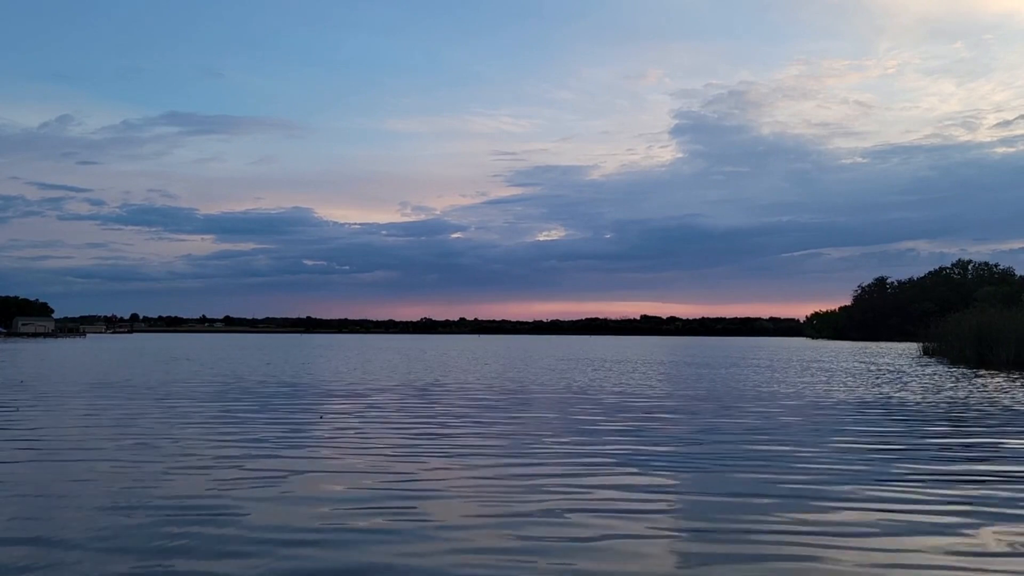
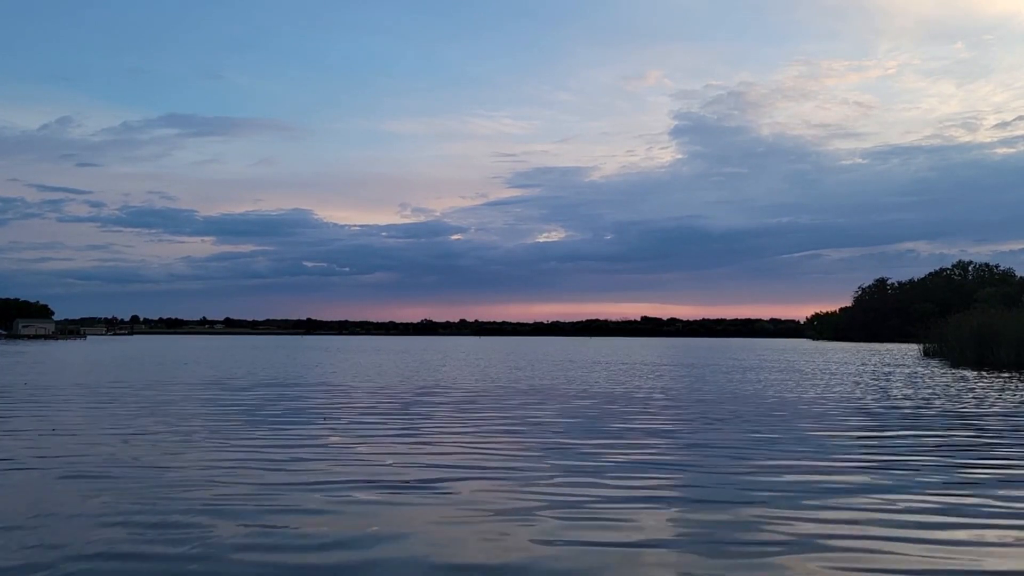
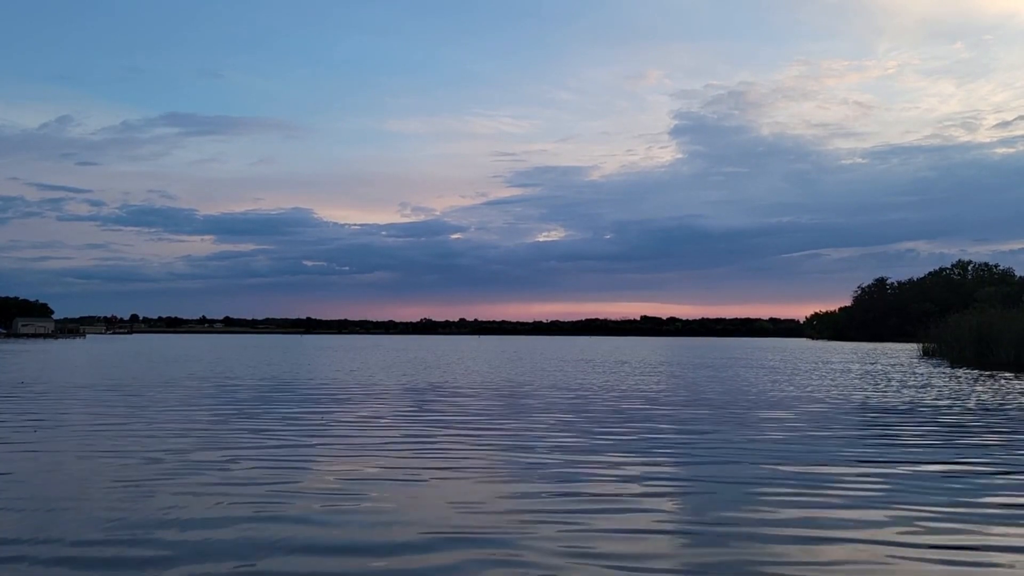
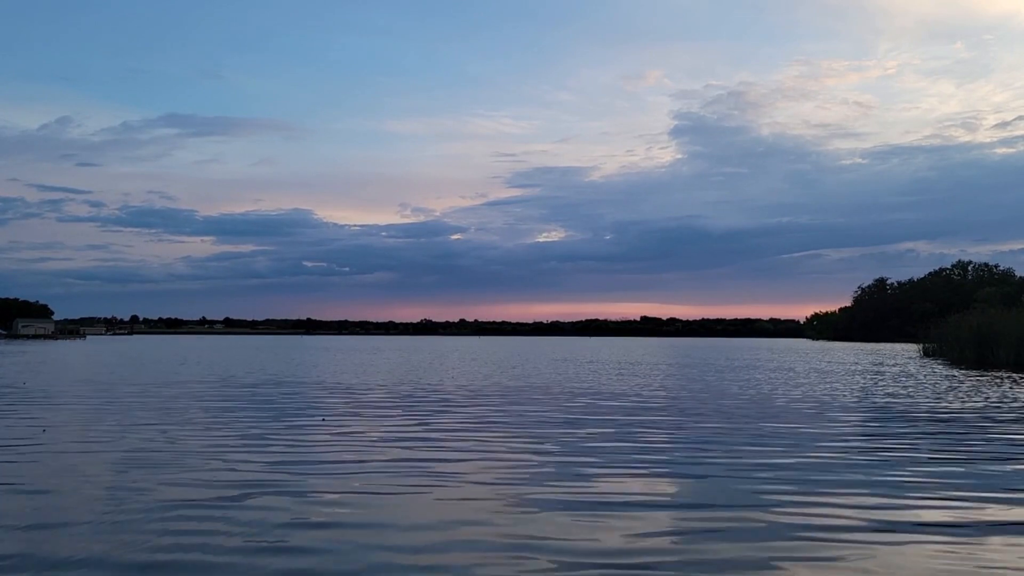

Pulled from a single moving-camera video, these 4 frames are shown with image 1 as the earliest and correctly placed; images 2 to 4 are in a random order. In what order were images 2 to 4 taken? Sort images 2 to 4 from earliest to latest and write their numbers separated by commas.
3, 4, 2
